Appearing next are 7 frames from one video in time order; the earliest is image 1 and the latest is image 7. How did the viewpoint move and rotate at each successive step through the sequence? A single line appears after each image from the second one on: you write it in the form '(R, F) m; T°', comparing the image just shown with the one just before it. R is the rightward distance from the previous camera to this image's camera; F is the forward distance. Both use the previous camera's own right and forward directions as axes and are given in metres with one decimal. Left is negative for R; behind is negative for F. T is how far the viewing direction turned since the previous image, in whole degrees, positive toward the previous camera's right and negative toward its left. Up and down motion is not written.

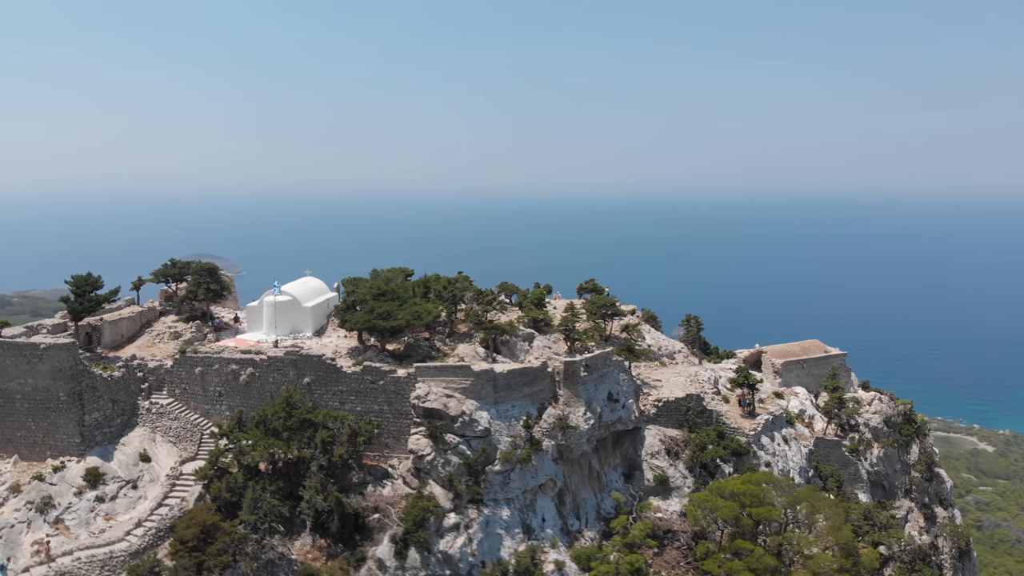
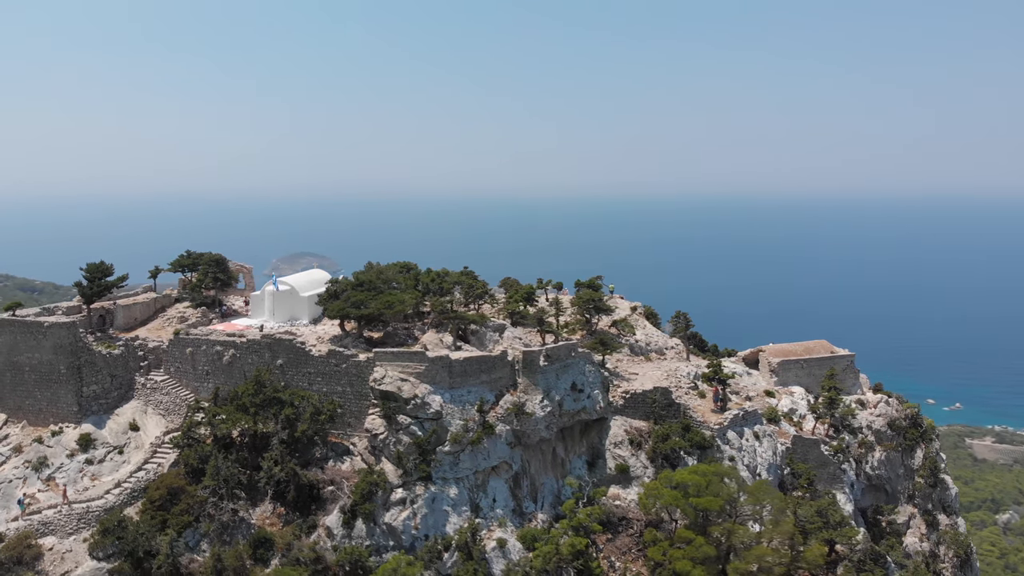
(+3.7, -0.8) m; -6°
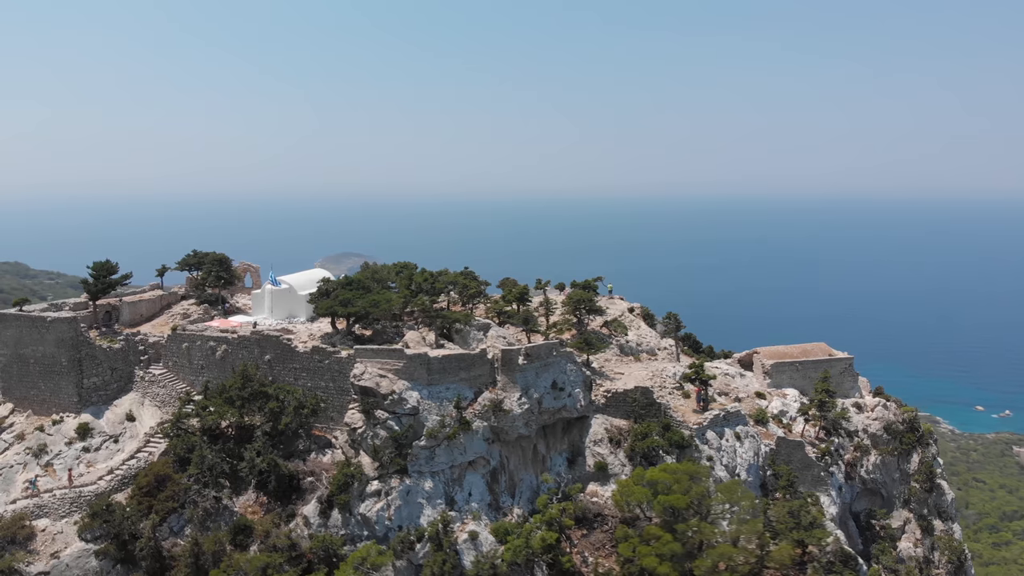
(+1.8, -0.5) m; -3°
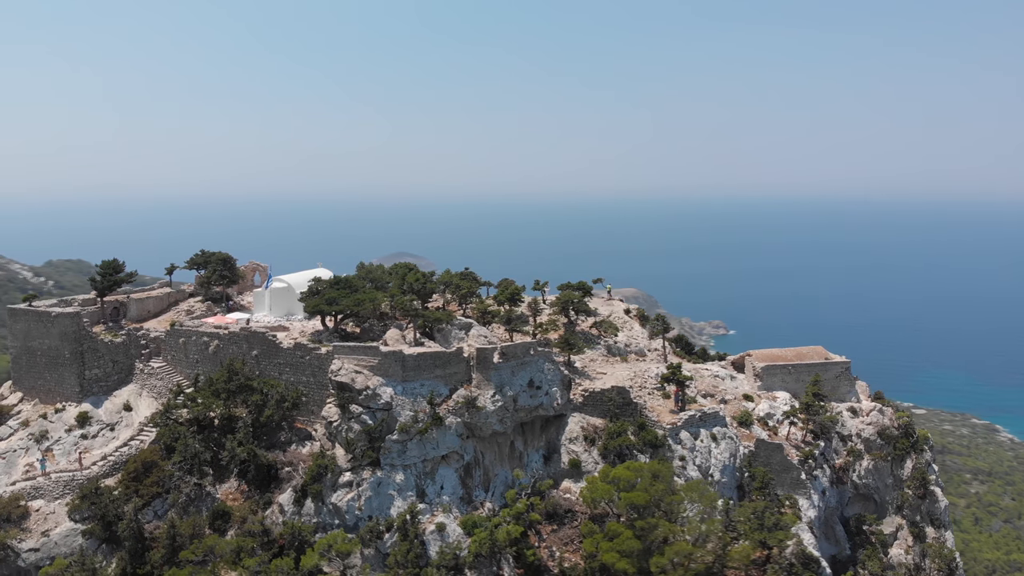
(+2.3, -0.6) m; -3°
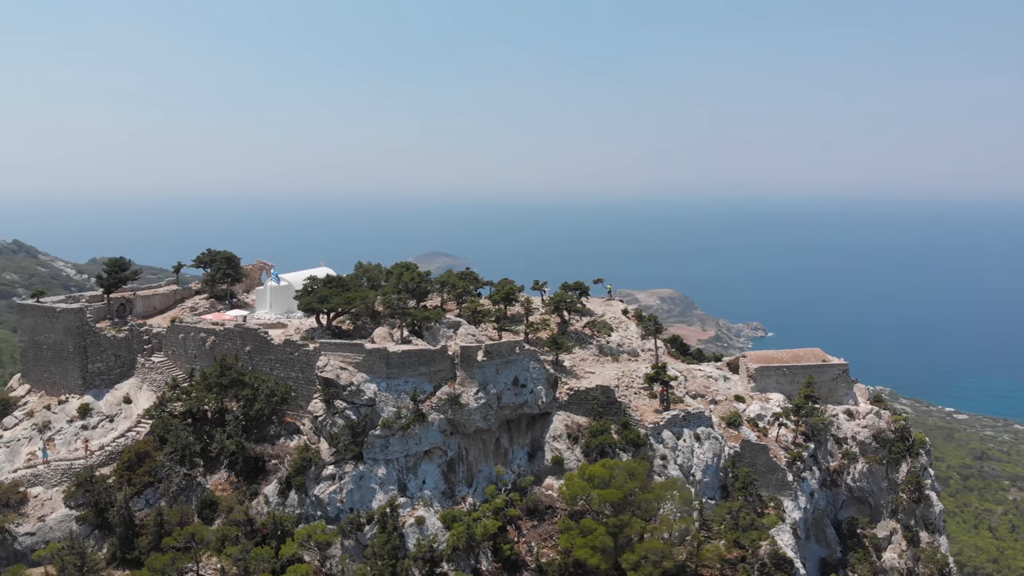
(+1.6, -0.4) m; -2°
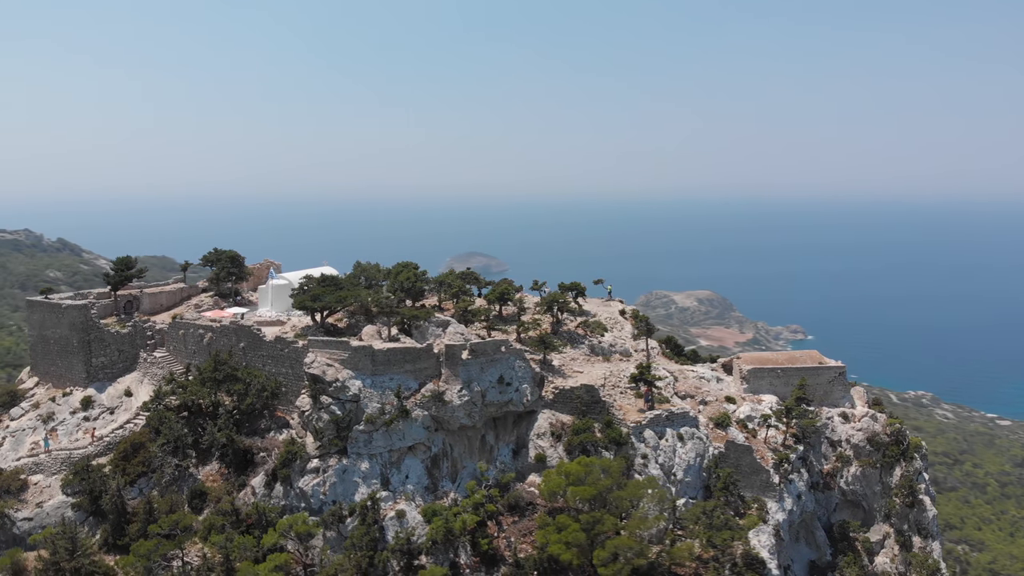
(+1.6, -0.4) m; -2°
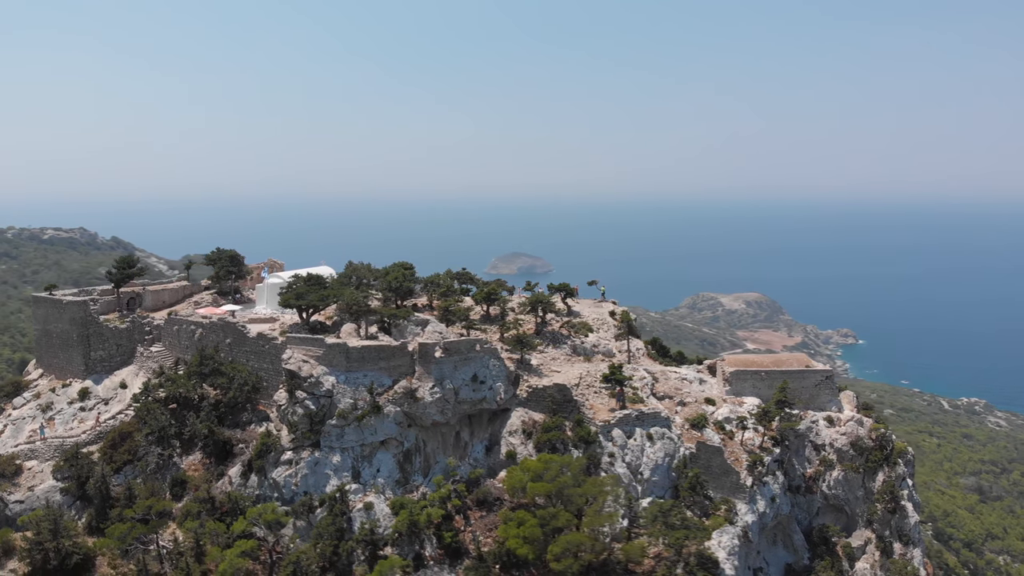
(+2.4, -0.5) m; -3°
